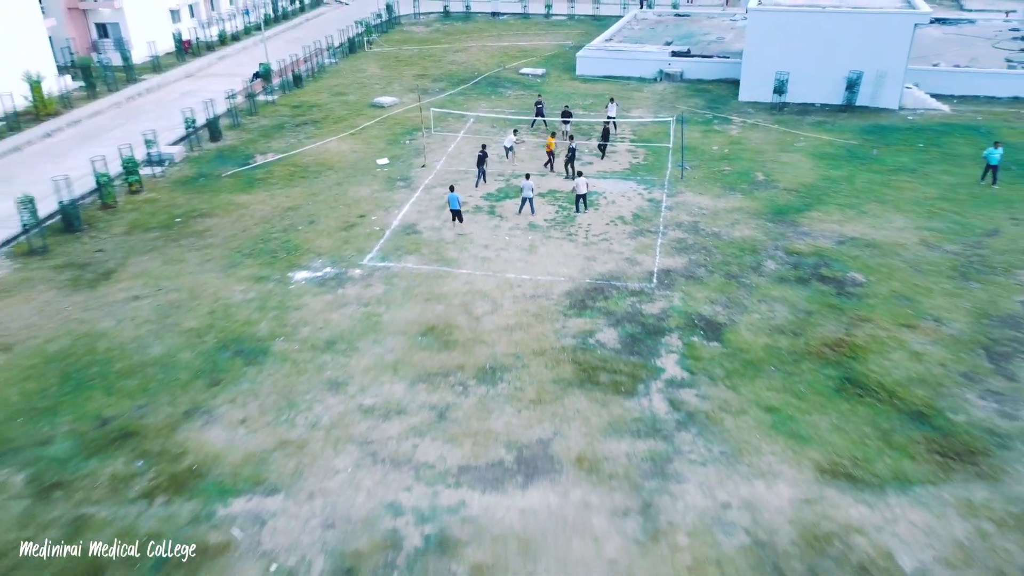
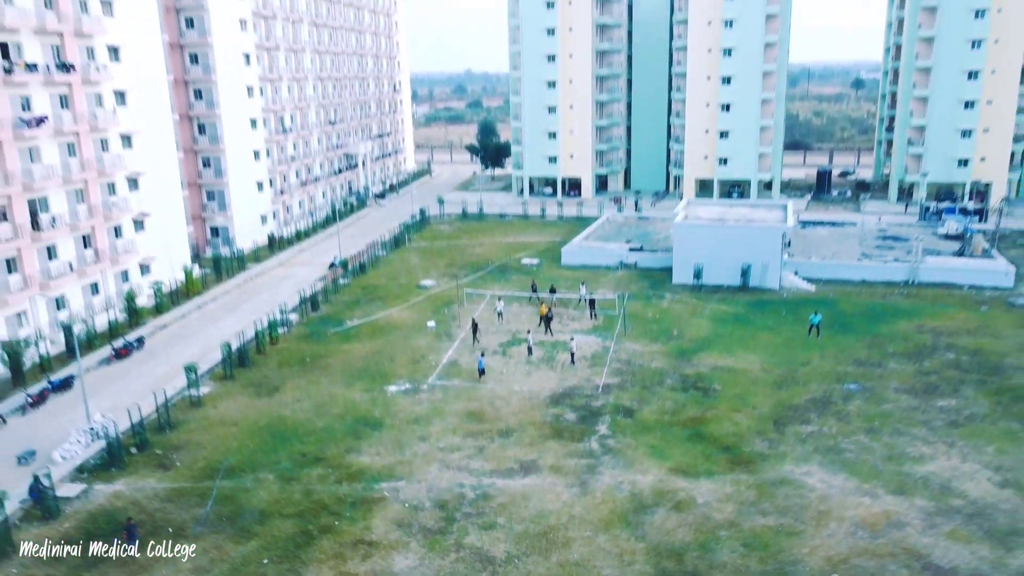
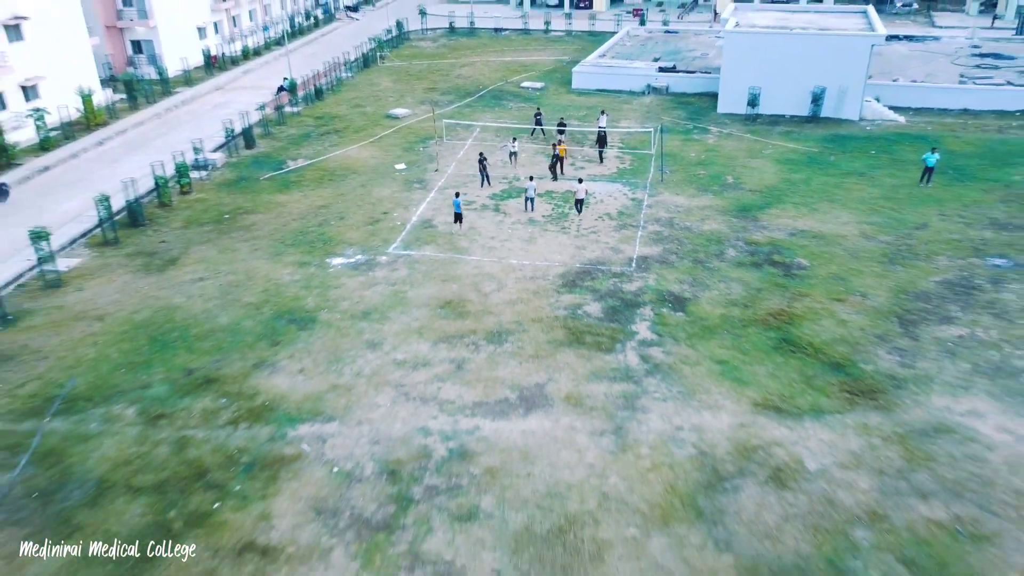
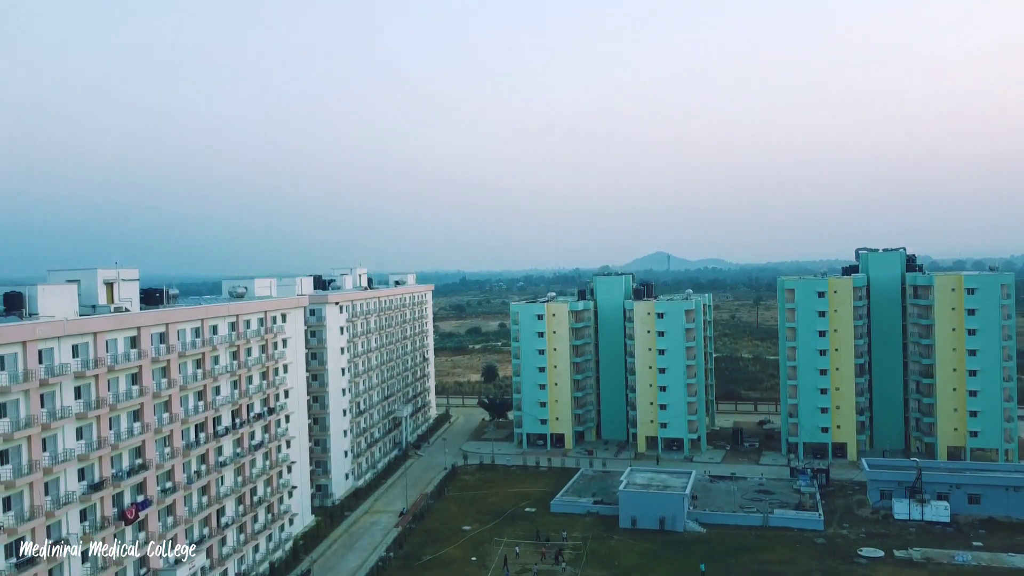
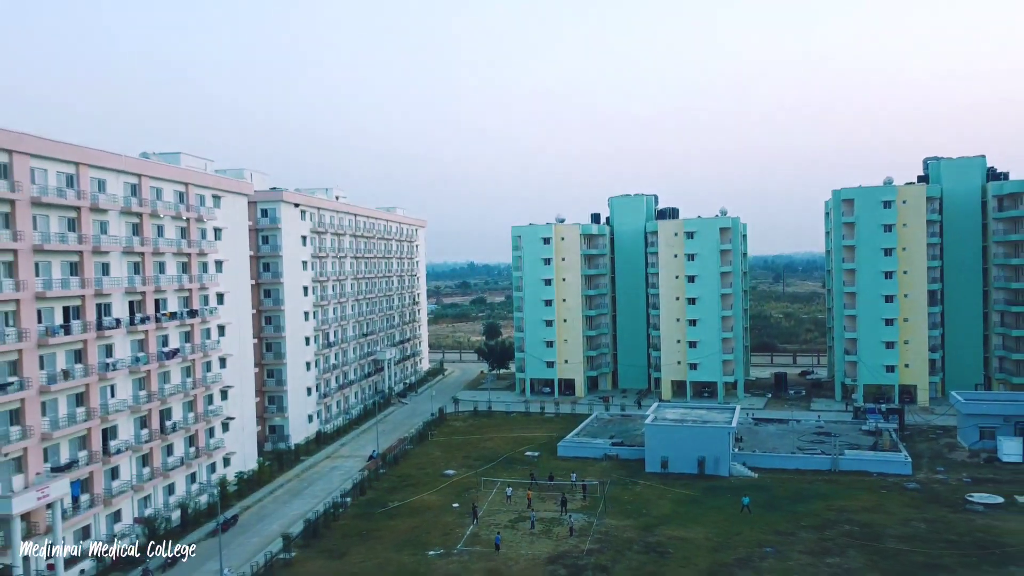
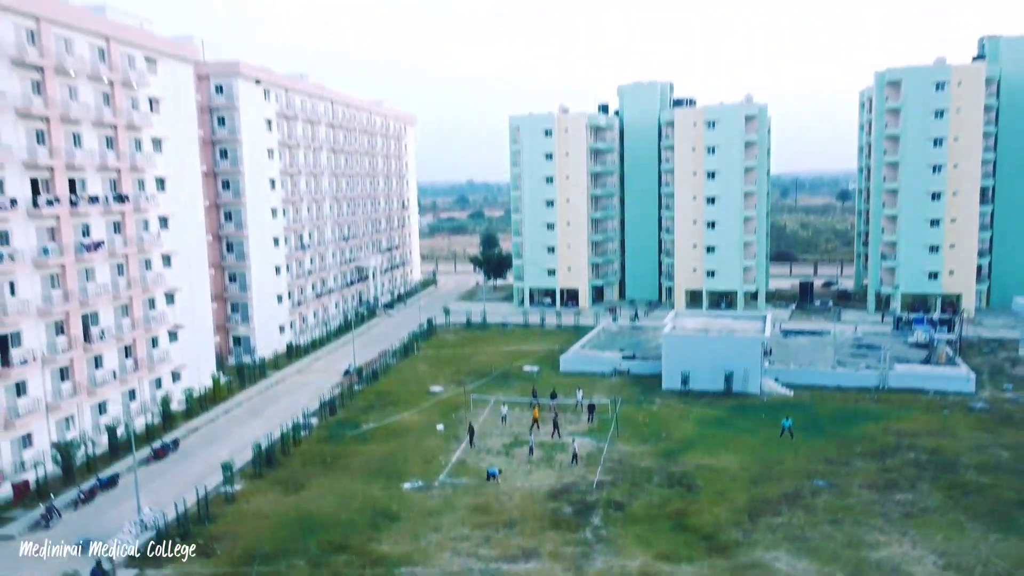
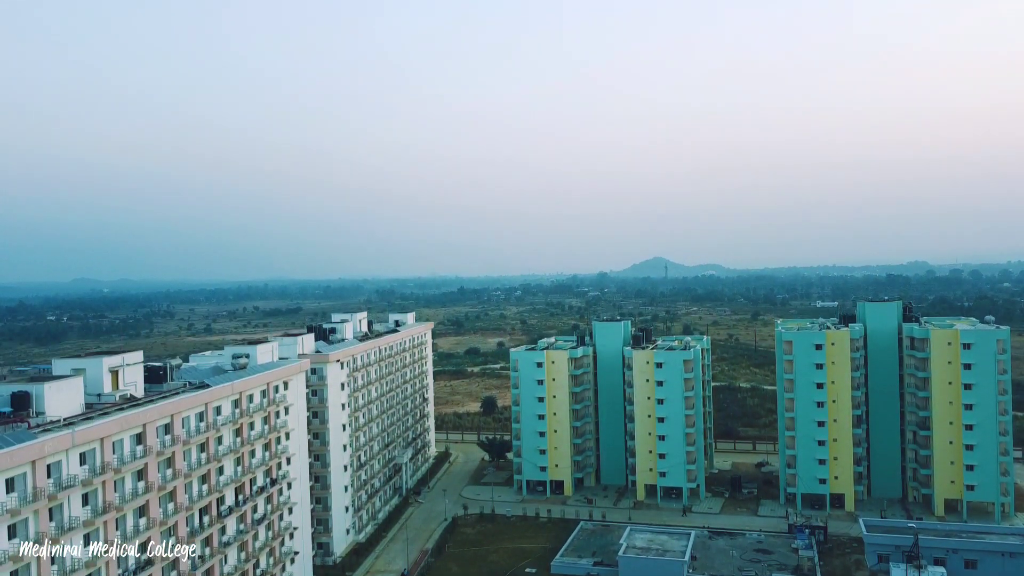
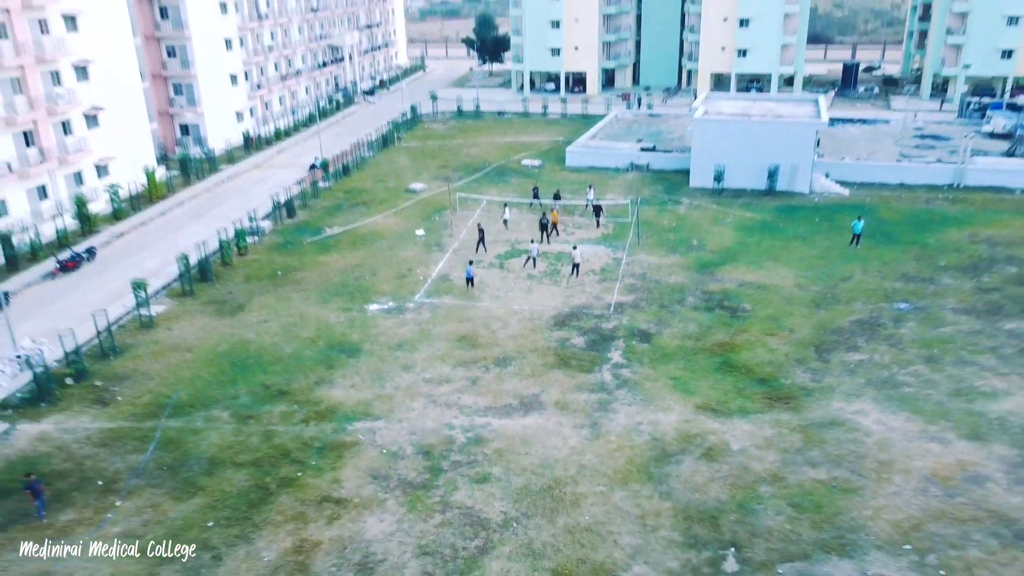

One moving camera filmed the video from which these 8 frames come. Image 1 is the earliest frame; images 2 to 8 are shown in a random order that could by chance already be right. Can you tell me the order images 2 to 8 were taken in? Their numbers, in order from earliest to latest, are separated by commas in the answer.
3, 8, 2, 6, 5, 4, 7
